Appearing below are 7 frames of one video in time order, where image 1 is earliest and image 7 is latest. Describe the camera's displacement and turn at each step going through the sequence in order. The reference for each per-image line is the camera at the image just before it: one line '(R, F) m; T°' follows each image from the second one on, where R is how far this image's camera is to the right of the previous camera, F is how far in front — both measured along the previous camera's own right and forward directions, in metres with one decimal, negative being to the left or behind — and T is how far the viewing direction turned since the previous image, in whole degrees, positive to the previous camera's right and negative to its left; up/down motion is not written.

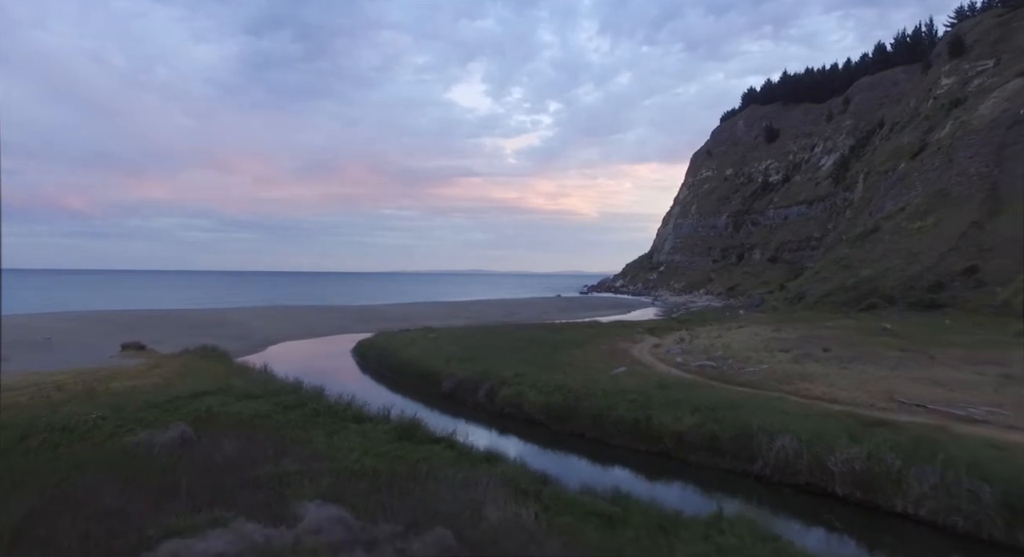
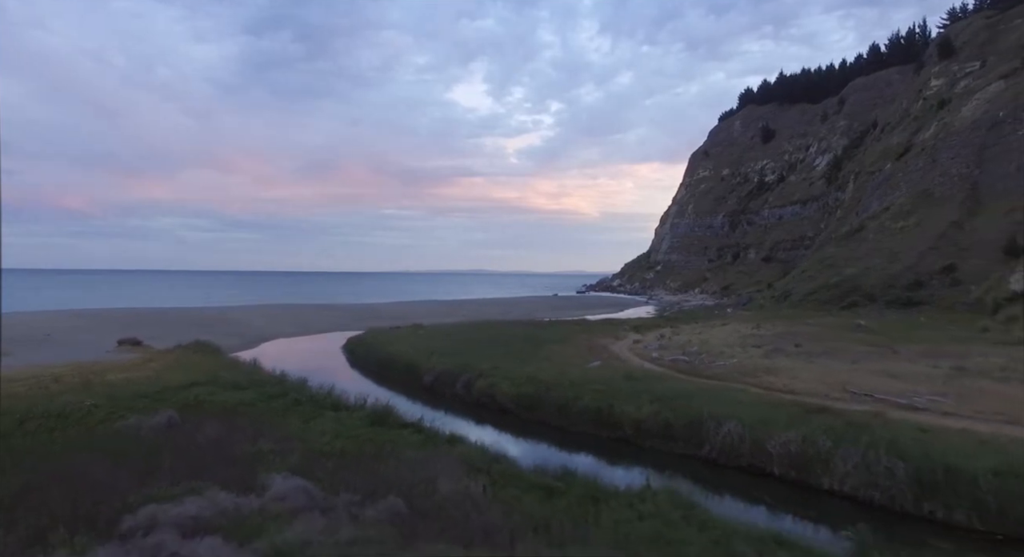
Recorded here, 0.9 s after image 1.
(+1.0, -1.0) m; 0°
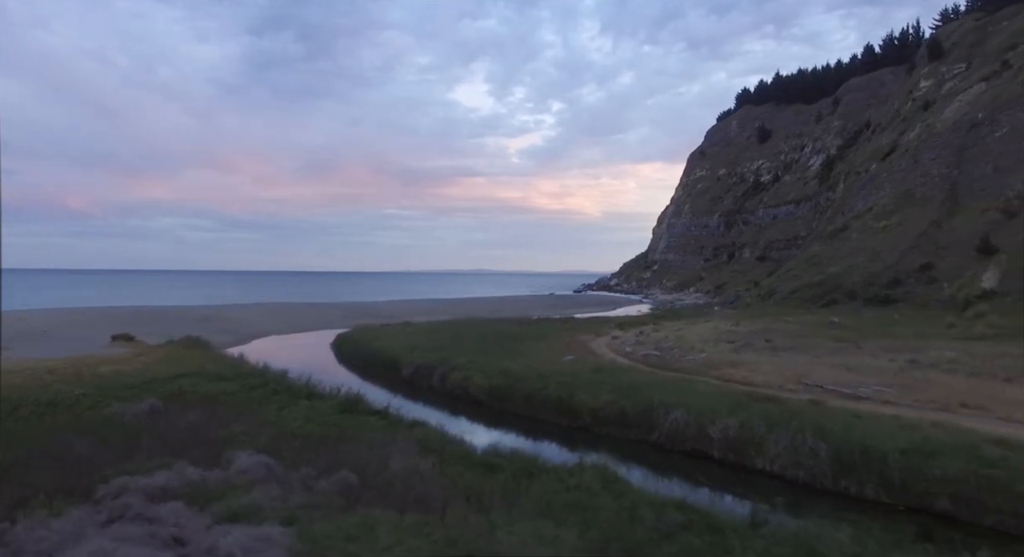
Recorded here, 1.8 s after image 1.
(+1.1, -1.0) m; 0°
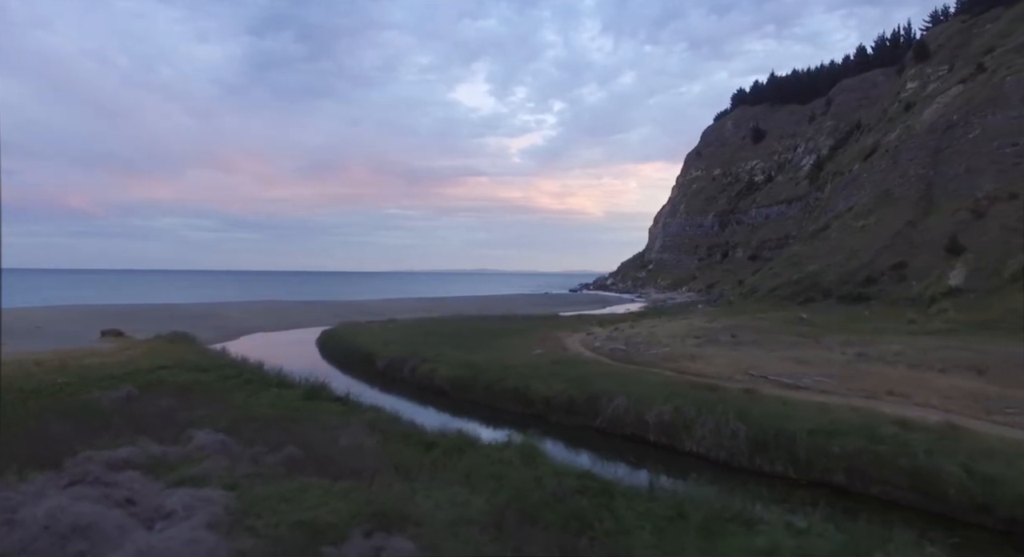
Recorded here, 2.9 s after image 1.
(+1.4, -1.1) m; 0°
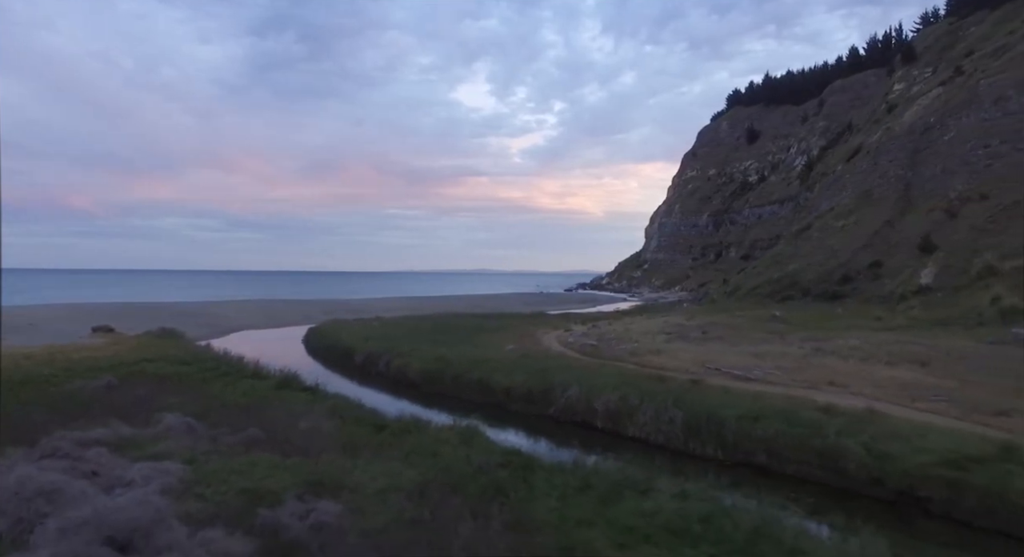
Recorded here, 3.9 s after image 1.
(+1.3, -1.0) m; 0°
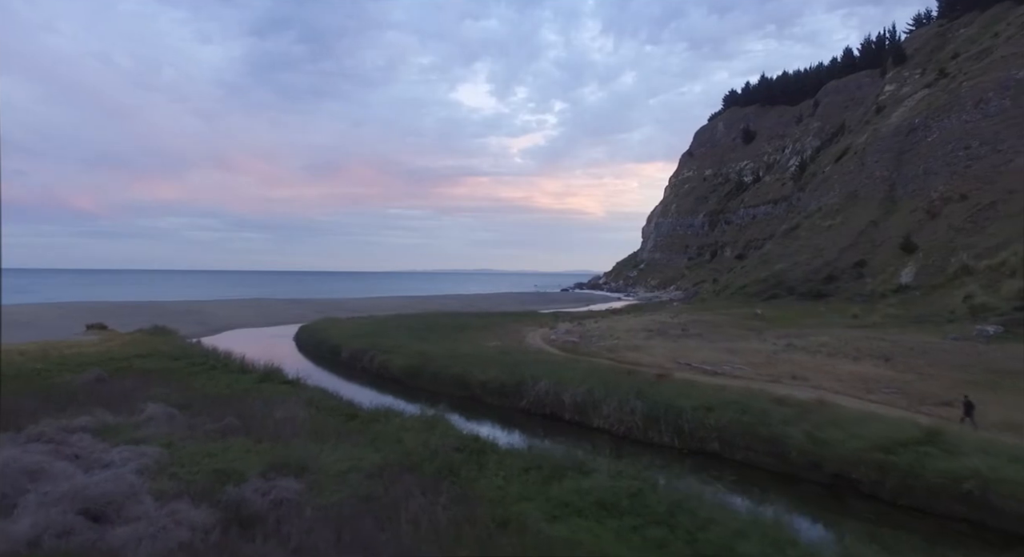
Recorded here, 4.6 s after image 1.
(+0.9, -0.7) m; 0°
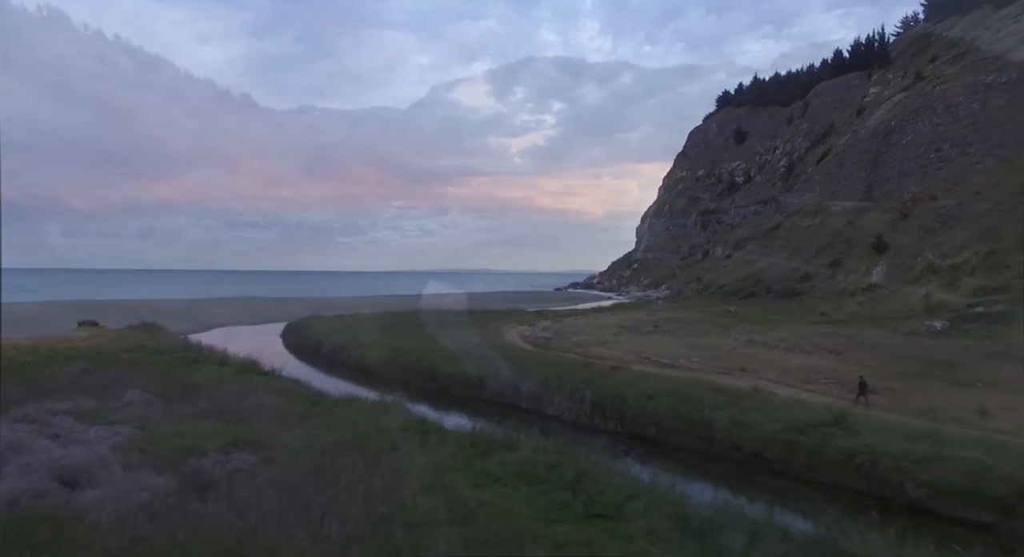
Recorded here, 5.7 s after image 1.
(+1.2, -1.1) m; 0°
